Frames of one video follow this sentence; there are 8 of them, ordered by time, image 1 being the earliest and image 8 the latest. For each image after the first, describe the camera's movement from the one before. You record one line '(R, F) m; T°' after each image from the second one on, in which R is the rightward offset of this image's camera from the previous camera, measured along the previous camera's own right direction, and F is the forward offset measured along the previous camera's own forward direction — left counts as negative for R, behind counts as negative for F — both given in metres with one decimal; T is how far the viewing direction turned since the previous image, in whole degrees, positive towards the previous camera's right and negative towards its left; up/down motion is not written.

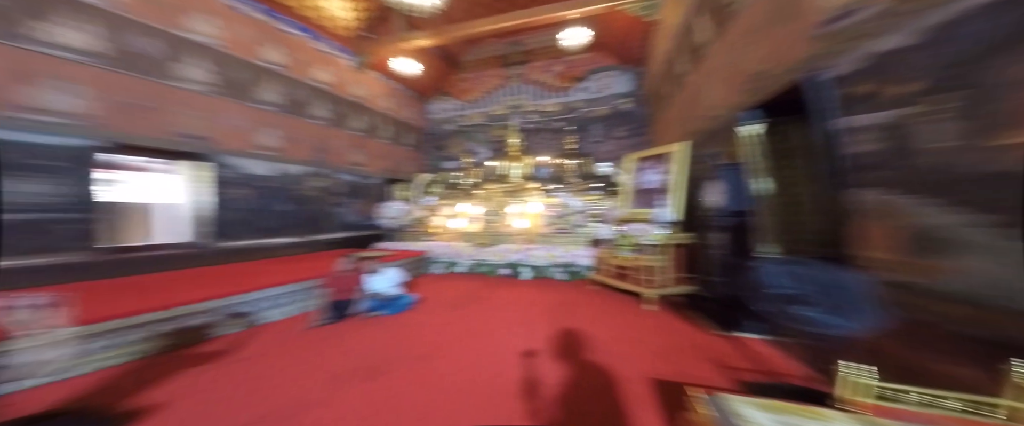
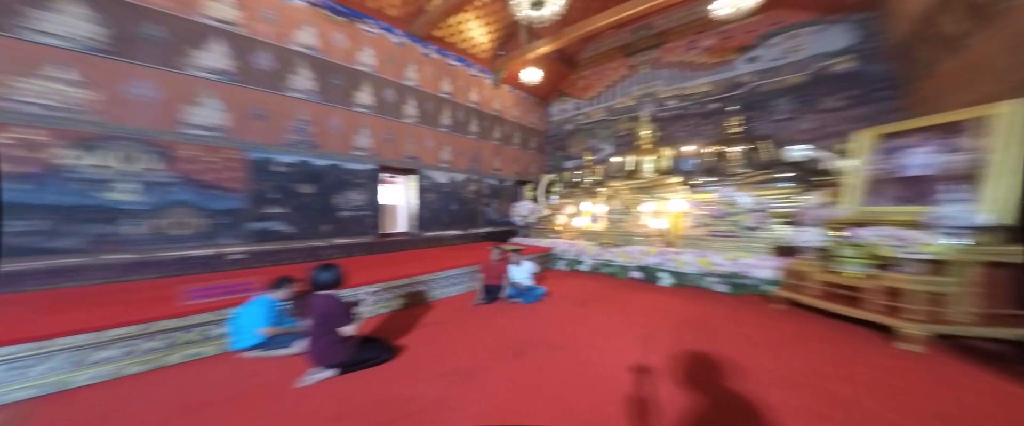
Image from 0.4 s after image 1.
(-0.2, 0.0) m; -23°
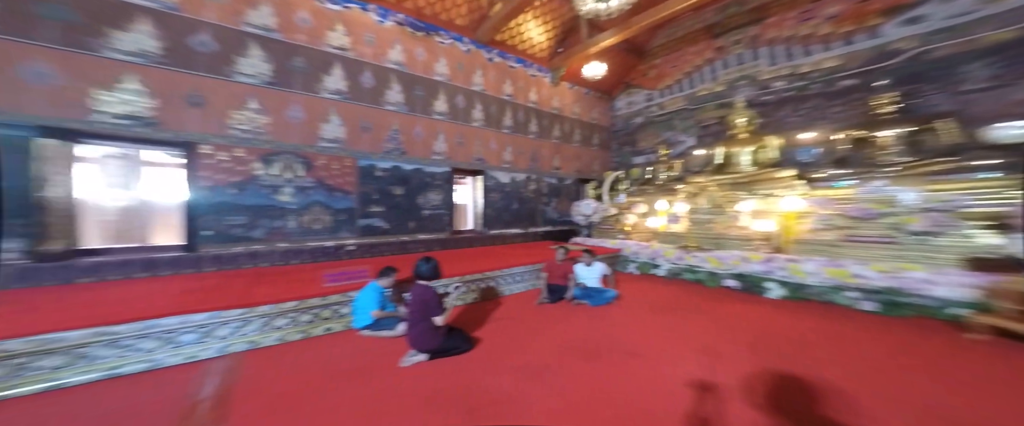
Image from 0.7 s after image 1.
(-0.2, 0.0) m; -12°
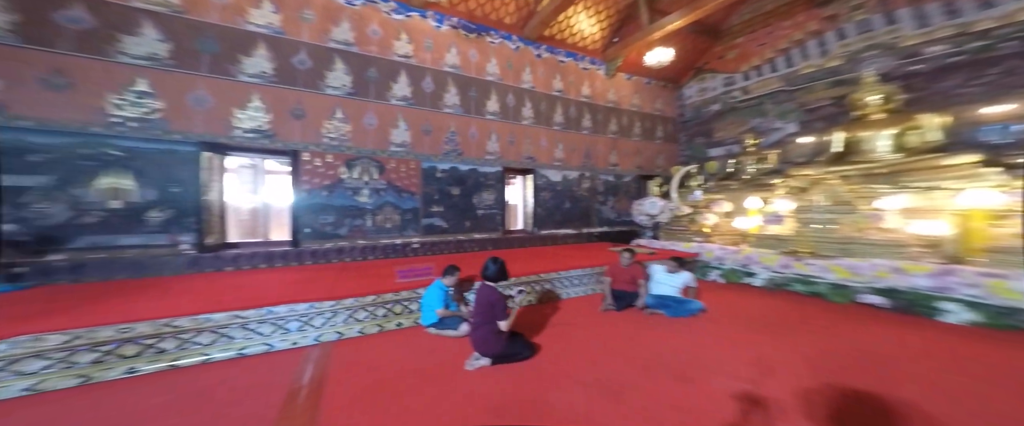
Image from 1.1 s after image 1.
(-0.2, +0.1) m; -9°
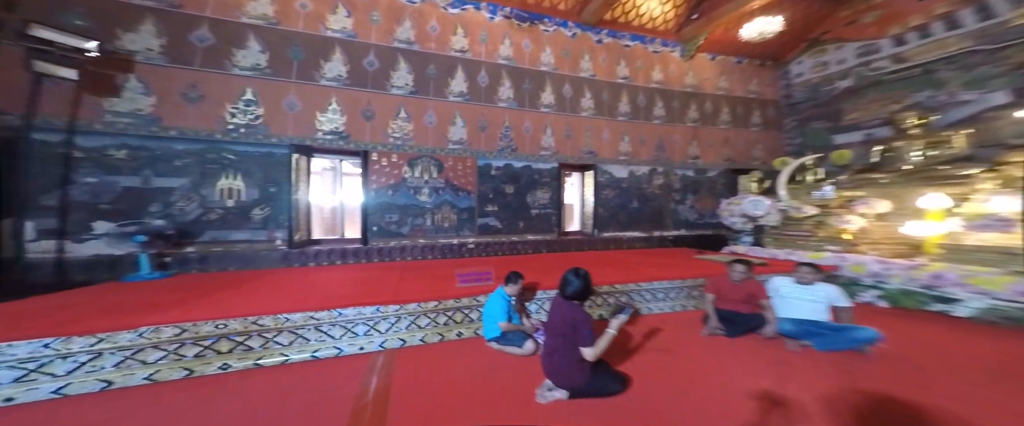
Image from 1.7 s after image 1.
(-0.2, +0.3) m; -10°
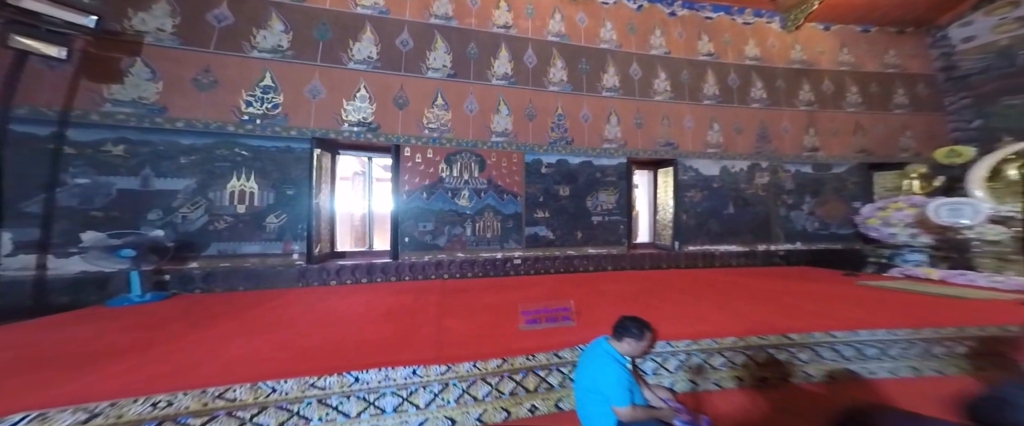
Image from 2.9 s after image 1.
(-0.4, +0.7) m; -5°
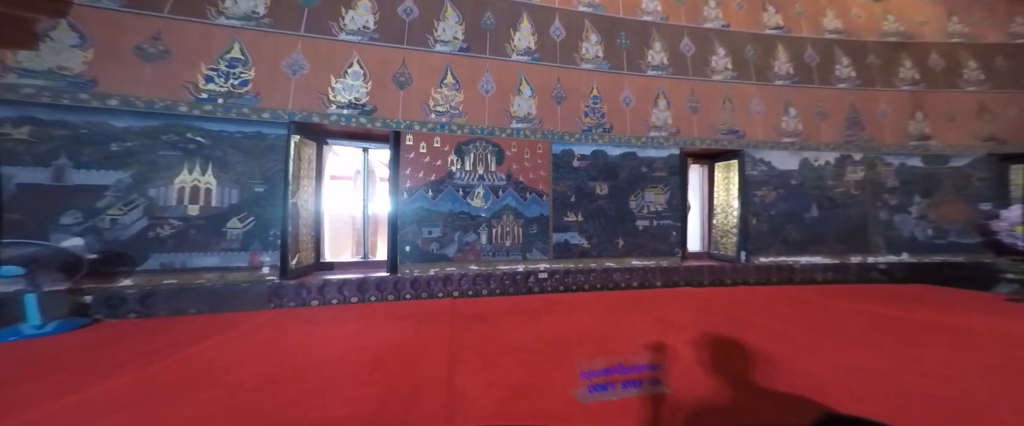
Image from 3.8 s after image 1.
(-0.2, +0.6) m; -1°
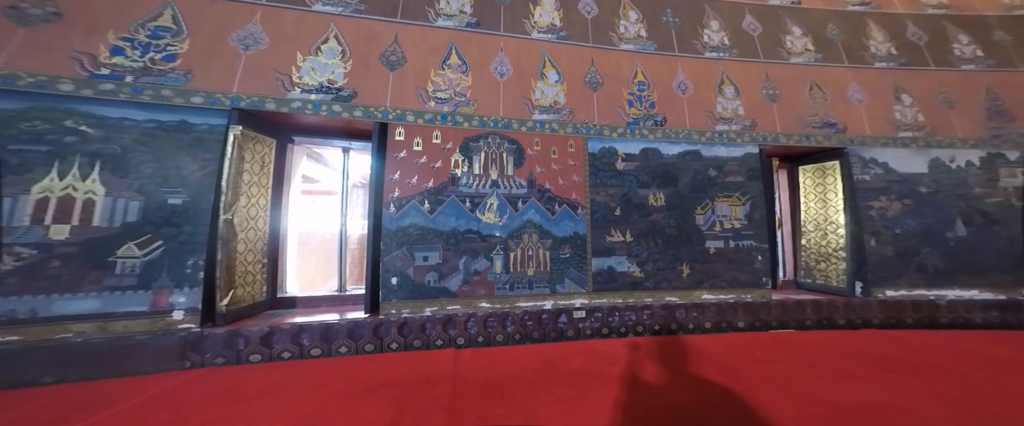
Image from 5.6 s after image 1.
(-0.2, +0.7) m; -1°
